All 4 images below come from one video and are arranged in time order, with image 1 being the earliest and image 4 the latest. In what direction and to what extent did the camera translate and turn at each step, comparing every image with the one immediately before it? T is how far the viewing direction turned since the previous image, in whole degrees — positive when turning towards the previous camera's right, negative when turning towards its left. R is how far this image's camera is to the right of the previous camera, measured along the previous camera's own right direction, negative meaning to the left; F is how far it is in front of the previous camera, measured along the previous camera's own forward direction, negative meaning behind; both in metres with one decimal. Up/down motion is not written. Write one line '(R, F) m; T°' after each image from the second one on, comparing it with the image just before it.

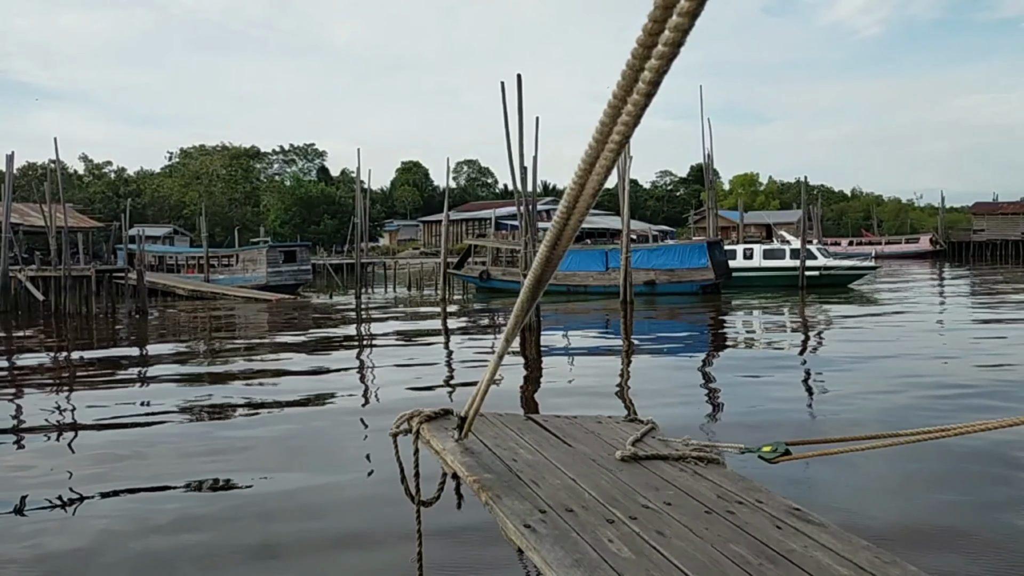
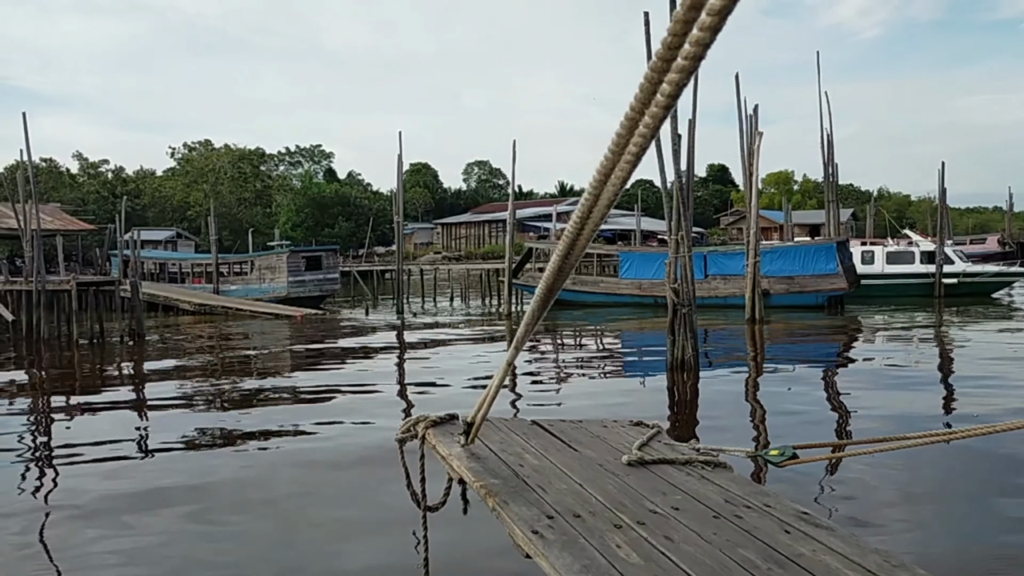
(-0.6, +1.5) m; 0°
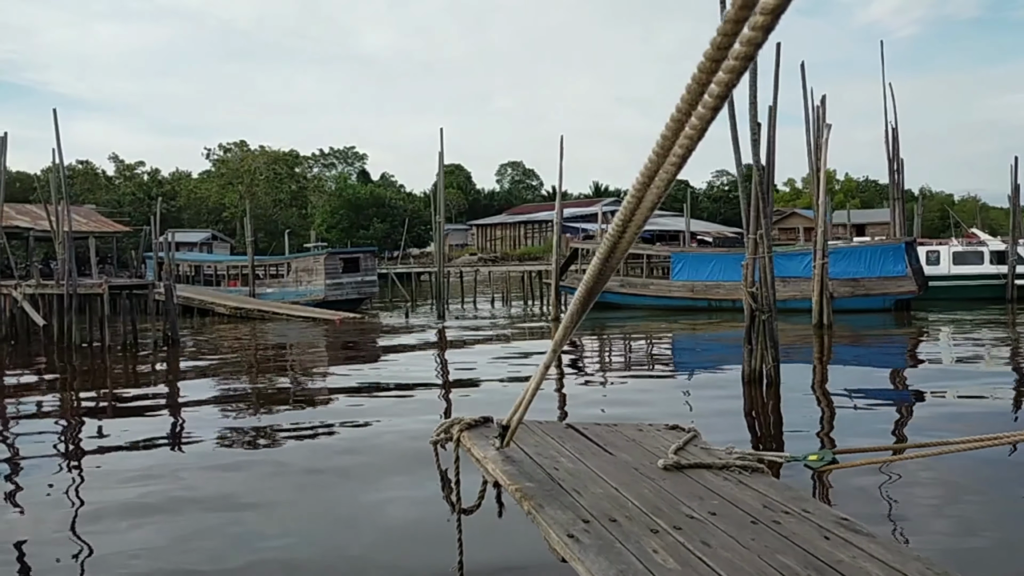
(-0.1, +0.3) m; -2°
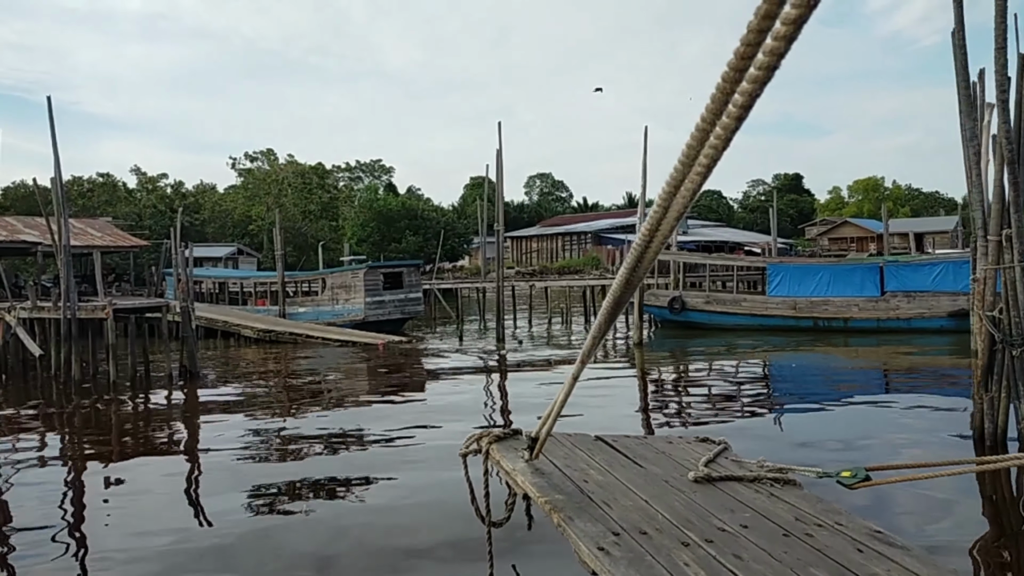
(-0.3, +0.9) m; -2°
